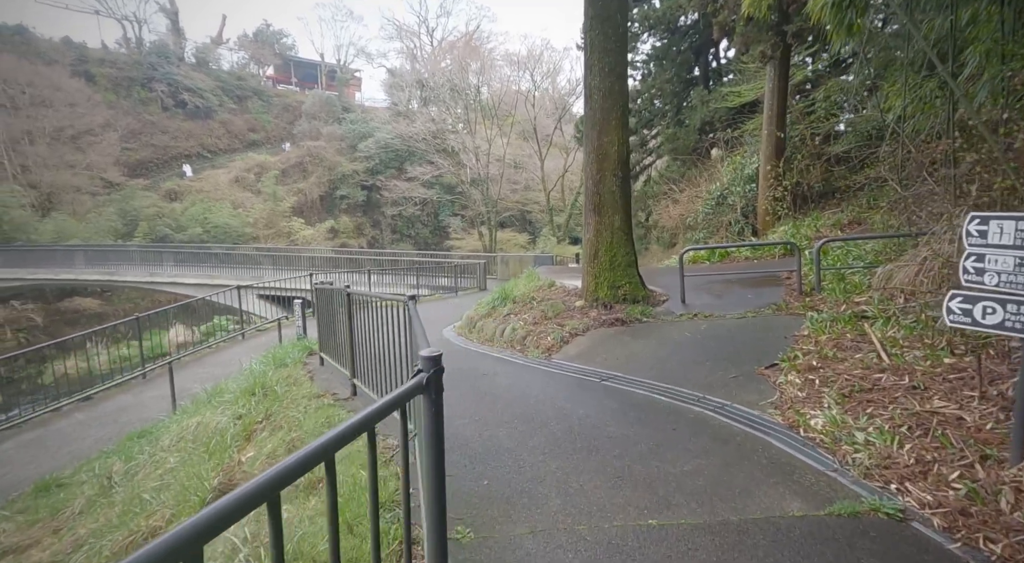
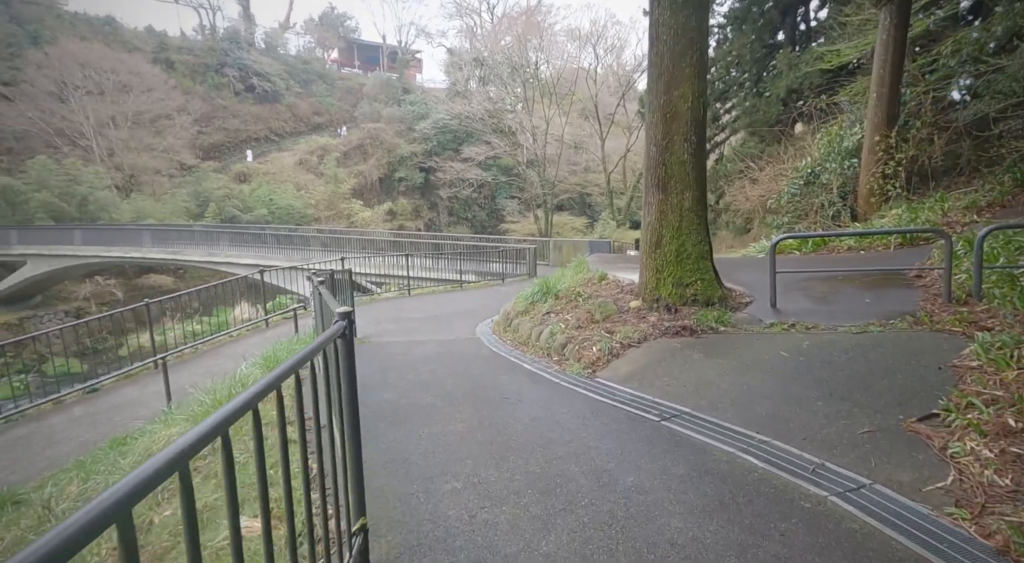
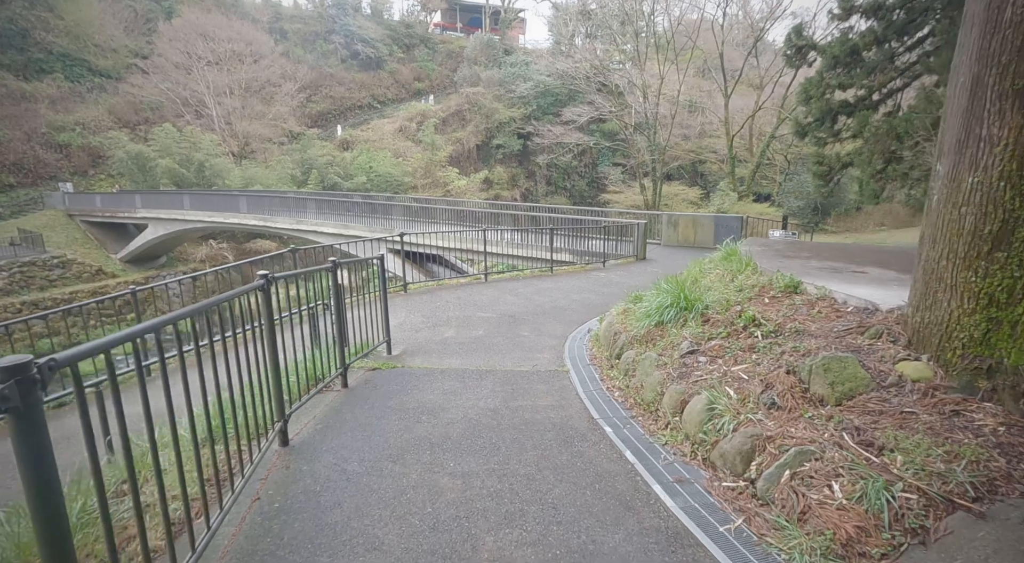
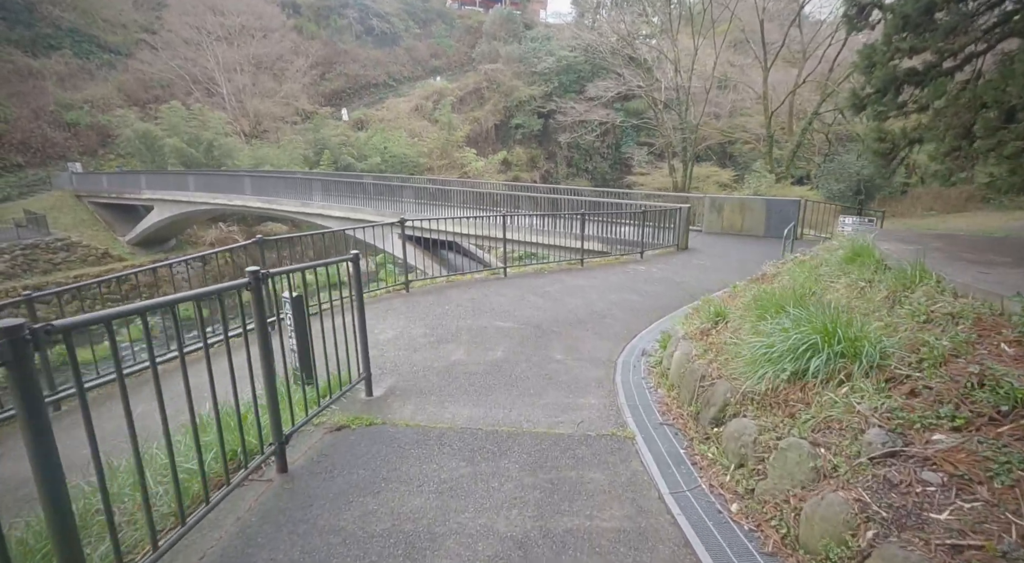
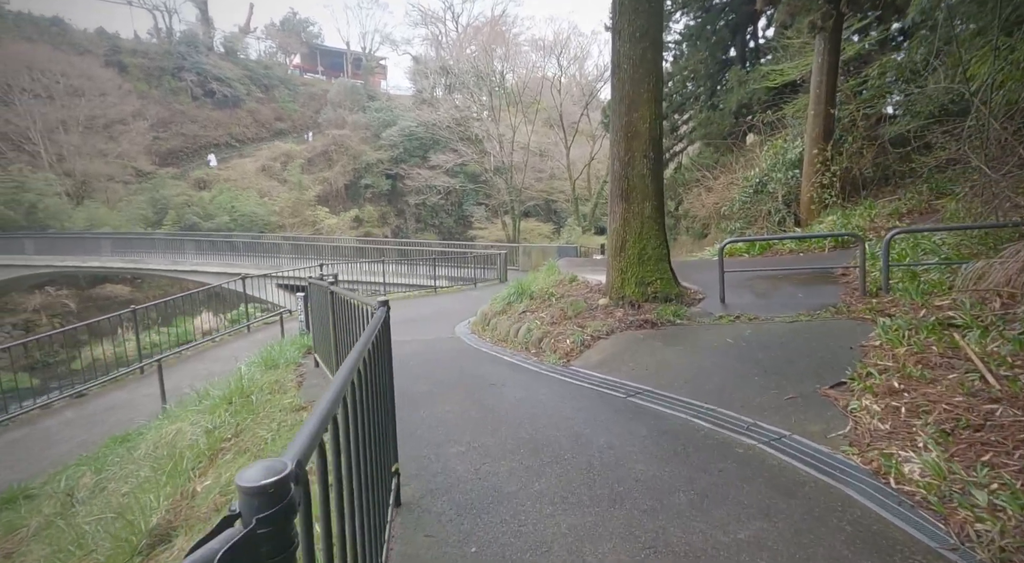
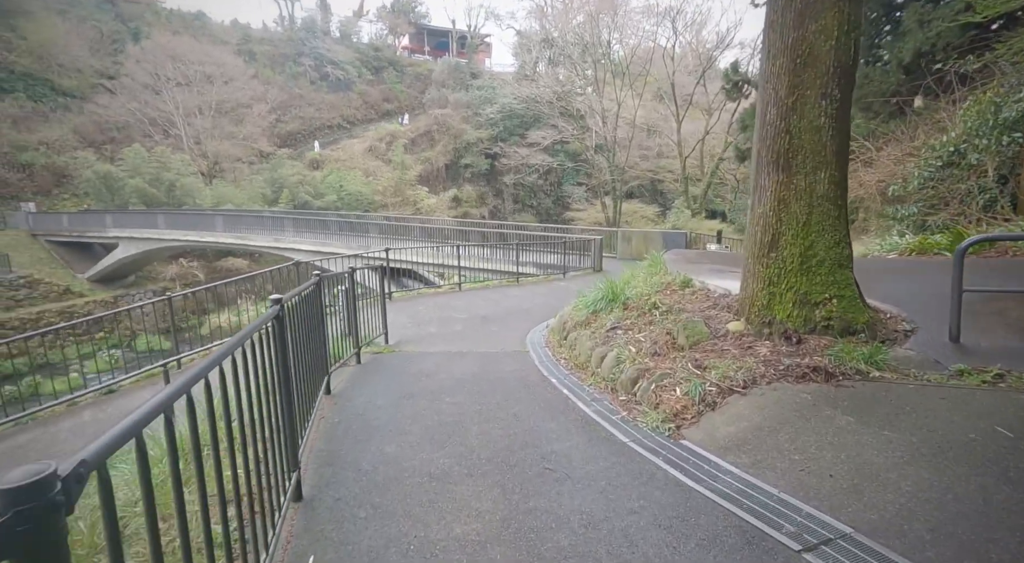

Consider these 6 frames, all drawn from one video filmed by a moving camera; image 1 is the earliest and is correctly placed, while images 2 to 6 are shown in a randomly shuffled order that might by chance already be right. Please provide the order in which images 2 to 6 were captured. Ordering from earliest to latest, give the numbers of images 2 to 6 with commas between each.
5, 2, 6, 3, 4
